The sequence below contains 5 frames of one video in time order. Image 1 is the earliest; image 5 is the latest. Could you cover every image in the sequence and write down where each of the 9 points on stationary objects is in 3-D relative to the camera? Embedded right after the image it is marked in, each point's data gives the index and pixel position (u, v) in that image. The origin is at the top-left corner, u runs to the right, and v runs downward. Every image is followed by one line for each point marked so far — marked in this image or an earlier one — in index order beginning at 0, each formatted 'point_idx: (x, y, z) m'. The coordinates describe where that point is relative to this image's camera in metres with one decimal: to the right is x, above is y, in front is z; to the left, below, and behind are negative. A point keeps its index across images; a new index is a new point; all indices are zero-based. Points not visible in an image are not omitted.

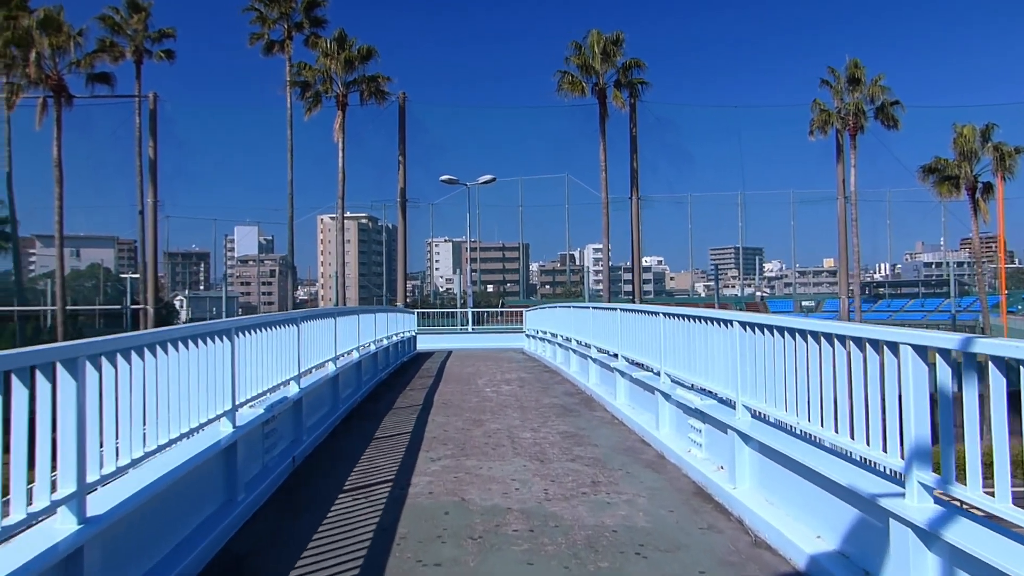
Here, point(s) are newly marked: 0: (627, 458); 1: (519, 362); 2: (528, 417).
0: (+1.0, -1.5, +7.0) m
1: (+0.2, -1.7, +17.7) m
2: (+0.2, -1.5, +9.2) m
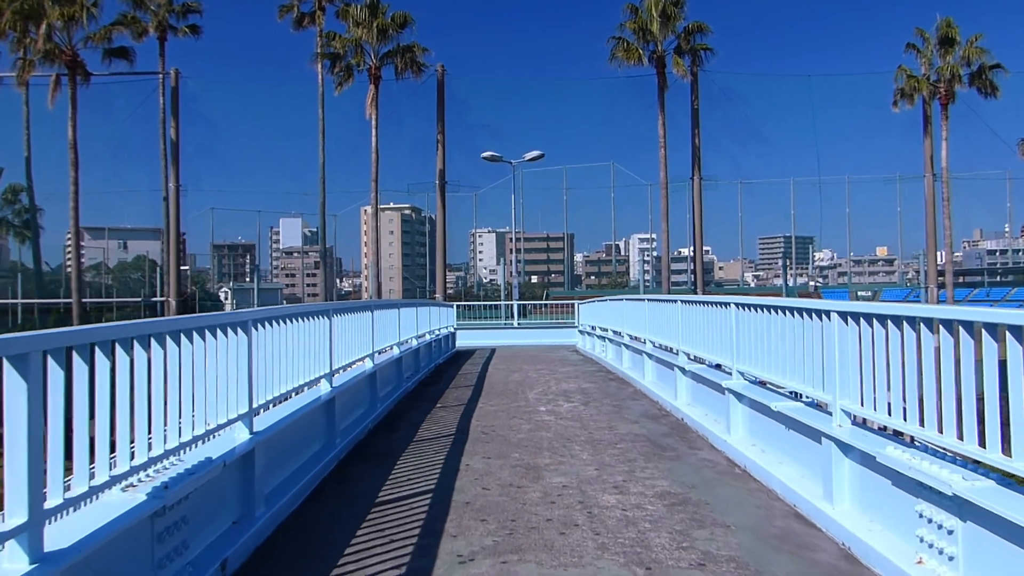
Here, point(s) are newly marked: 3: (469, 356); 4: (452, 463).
0: (+1.5, -1.4, +4.1) m
1: (+1.2, -1.5, +14.8) m
2: (+0.8, -1.4, +6.3) m
3: (-1.0, -1.7, +19.4) m
4: (-0.5, -1.5, +6.5) m
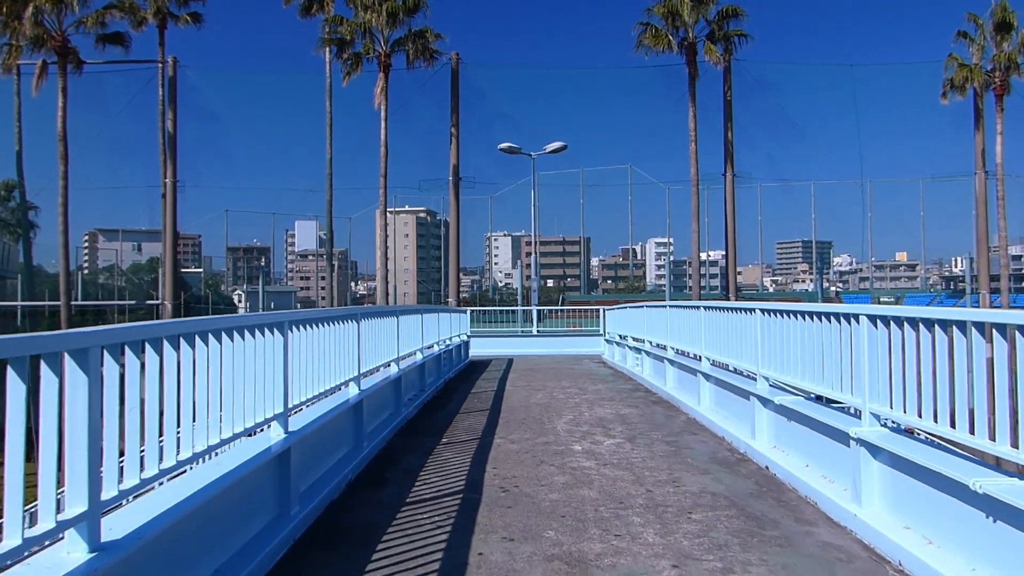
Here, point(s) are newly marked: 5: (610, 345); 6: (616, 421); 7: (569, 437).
0: (+1.6, -1.4, +2.0) m
1: (+1.6, -1.6, +12.7) m
2: (+0.9, -1.4, +4.3) m
3: (-0.6, -1.8, +17.4) m
4: (-0.3, -1.5, +4.4) m
5: (+2.4, -1.4, +19.3) m
6: (+1.2, -1.5, +8.8) m
7: (+0.6, -1.5, +7.8) m
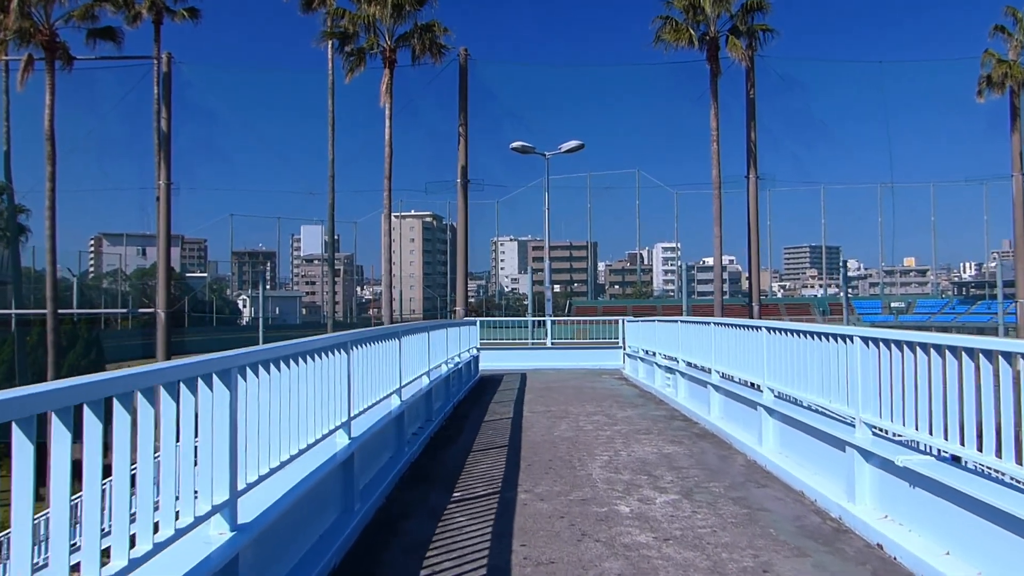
0: (+1.8, -1.6, +0.5) m
1: (+1.8, -1.7, +11.3) m
2: (+1.1, -1.6, +2.8) m
3: (-0.3, -2.0, +15.9) m
4: (-0.1, -1.6, +3.0) m
5: (+2.7, -1.6, +17.8) m
6: (+1.4, -1.6, +7.3) m
7: (+0.8, -1.6, +6.3) m
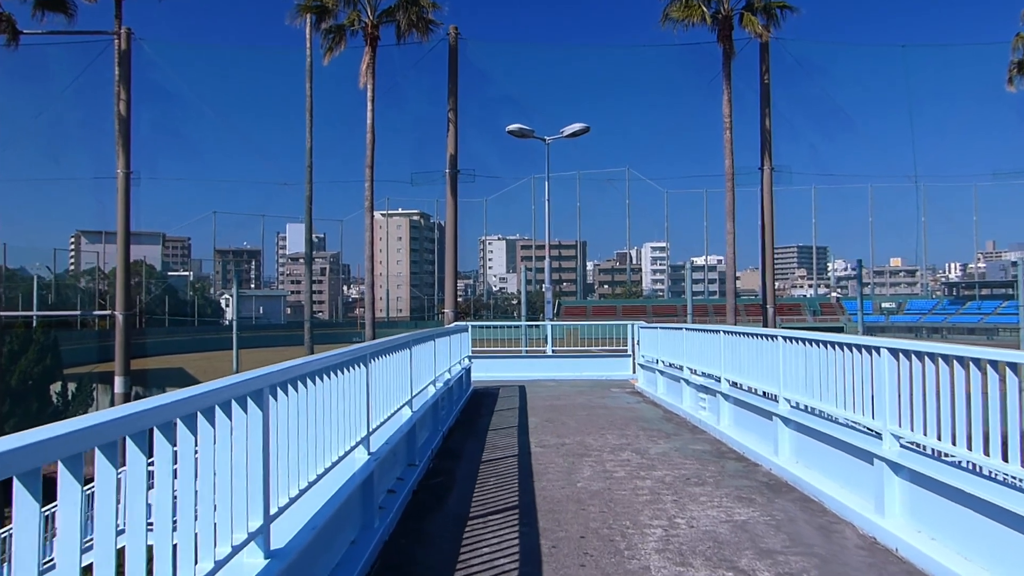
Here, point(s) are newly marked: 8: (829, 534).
0: (+2.0, -1.6, -1.7) m
1: (+1.9, -1.8, +9.1) m
2: (+1.3, -1.6, +0.6) m
3: (-0.3, -2.0, +13.7) m
4: (+0.1, -1.6, +0.7) m
5: (+2.6, -1.6, +15.6) m
6: (+1.5, -1.7, +5.1) m
7: (+0.9, -1.6, +4.1) m
8: (+2.2, -1.7, +5.4) m
